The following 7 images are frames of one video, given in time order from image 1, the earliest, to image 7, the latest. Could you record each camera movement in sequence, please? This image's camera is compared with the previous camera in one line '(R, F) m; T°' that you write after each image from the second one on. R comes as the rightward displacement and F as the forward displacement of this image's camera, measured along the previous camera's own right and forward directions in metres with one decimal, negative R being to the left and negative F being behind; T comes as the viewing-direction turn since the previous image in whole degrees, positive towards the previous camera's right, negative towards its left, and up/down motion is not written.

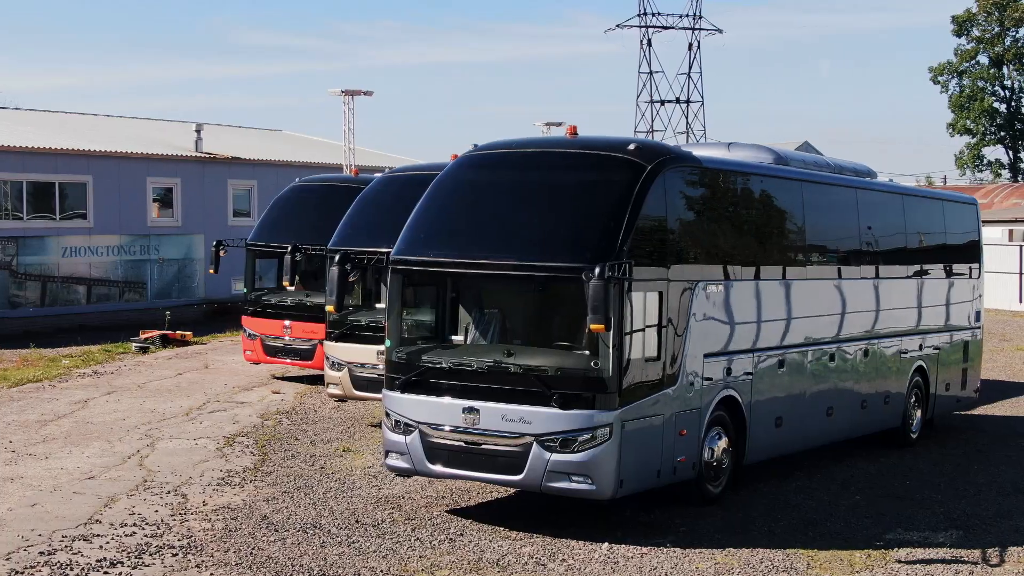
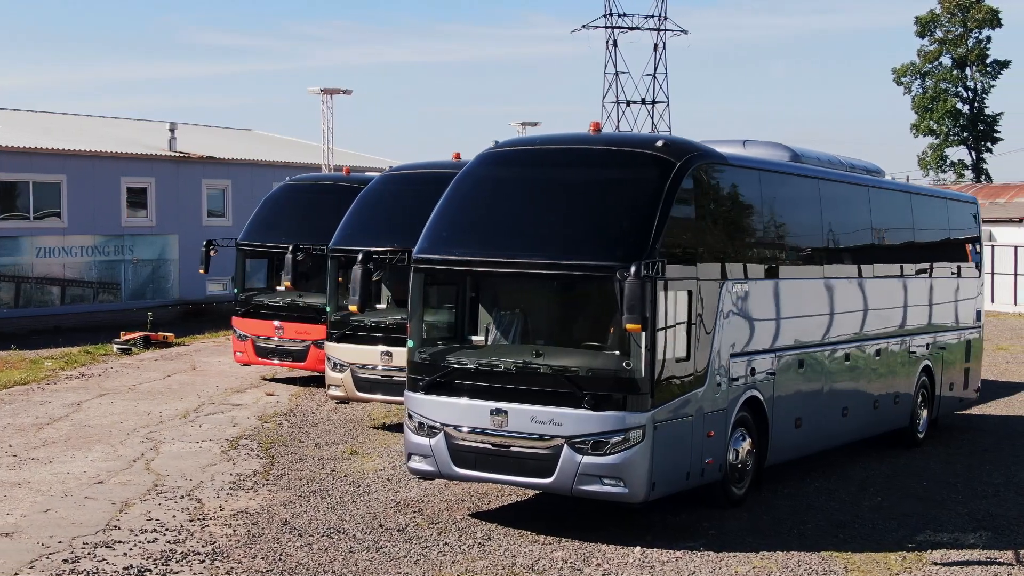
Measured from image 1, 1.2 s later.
(-0.4, +0.2) m; +1°
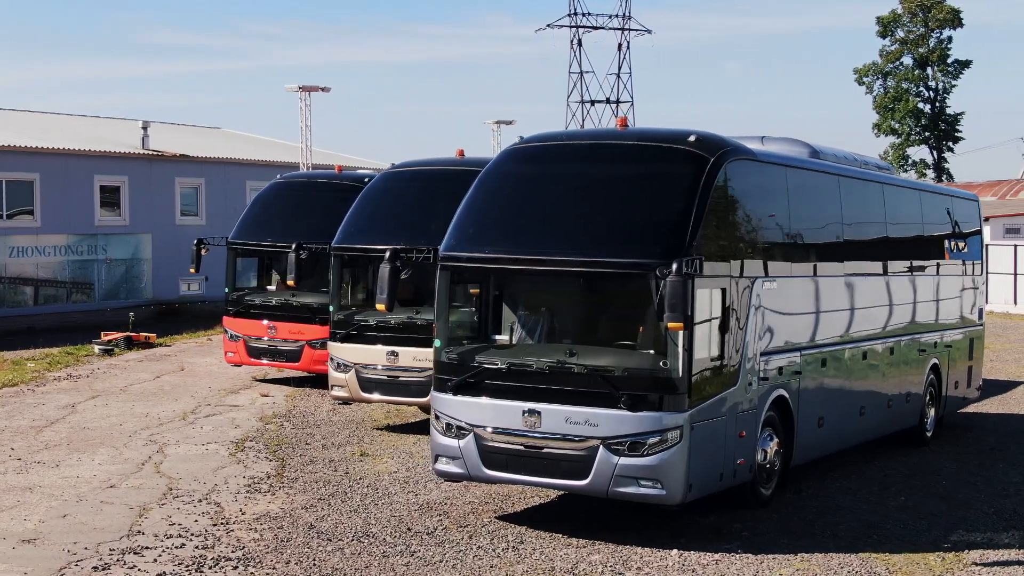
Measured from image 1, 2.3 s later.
(-0.5, +0.2) m; +1°
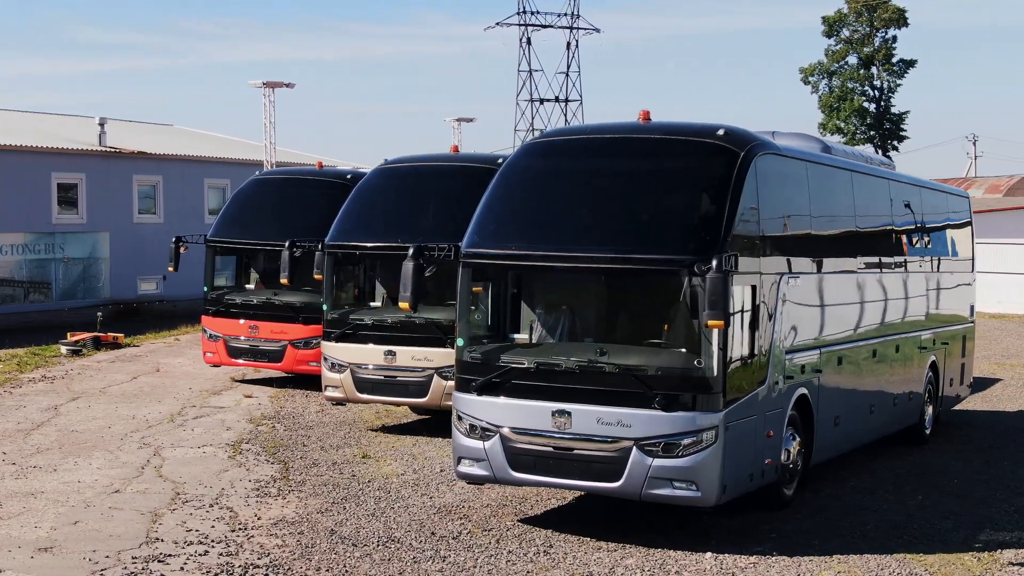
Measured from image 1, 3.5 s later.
(-0.5, +0.2) m; +2°
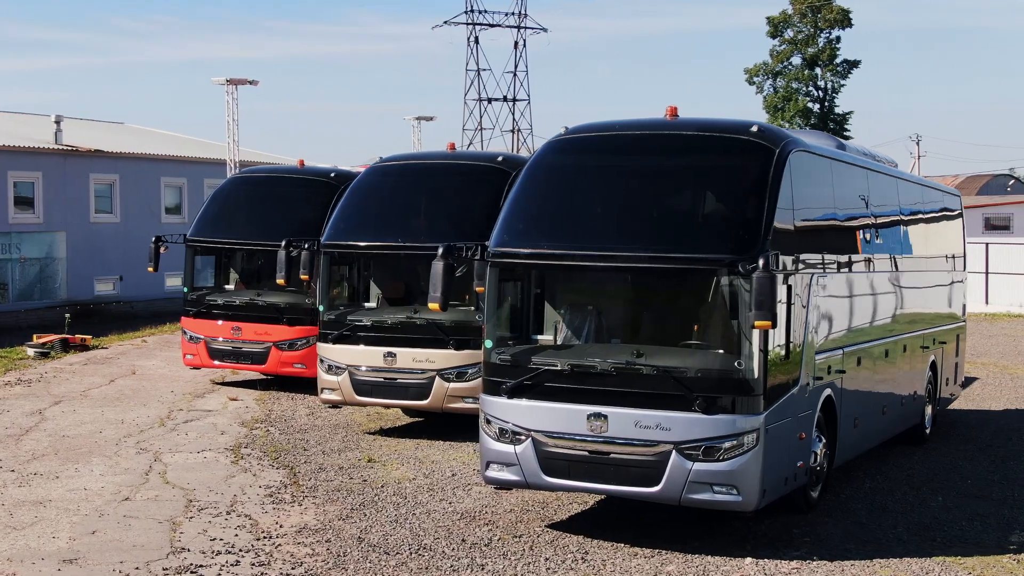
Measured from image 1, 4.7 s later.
(-0.6, +0.2) m; +2°
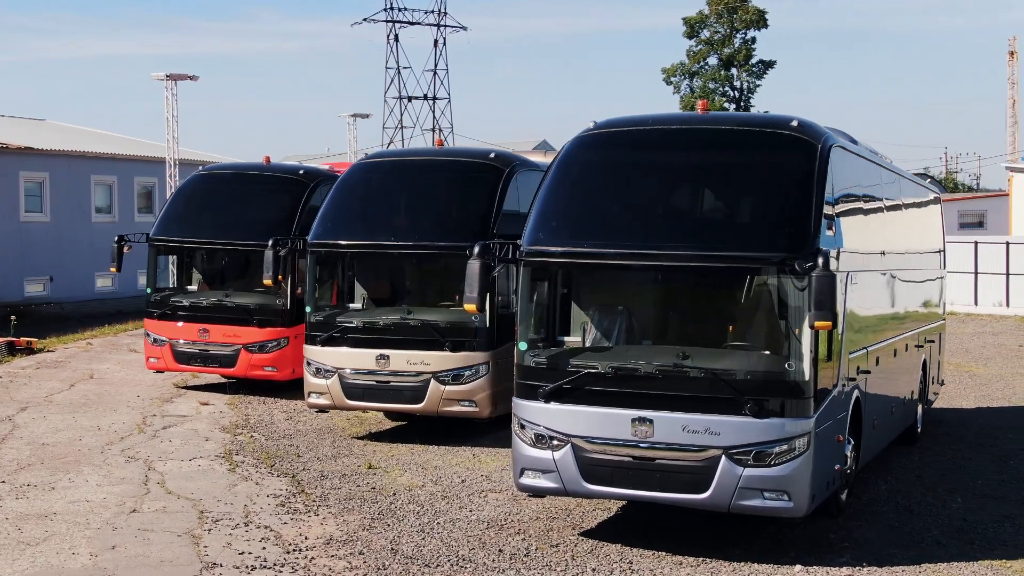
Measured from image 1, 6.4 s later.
(-0.8, +0.3) m; +3°
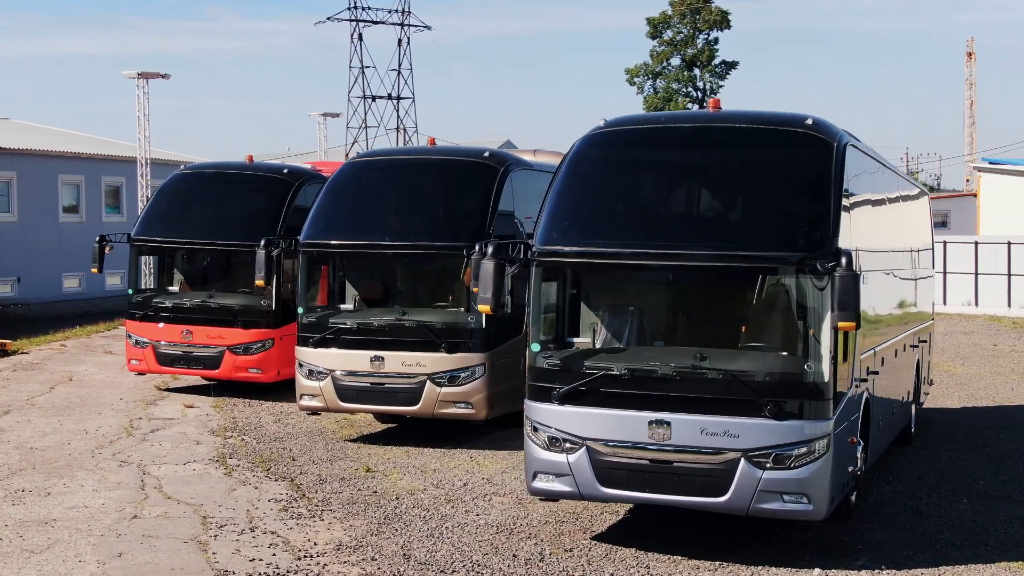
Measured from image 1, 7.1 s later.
(-0.3, +0.1) m; +2°
